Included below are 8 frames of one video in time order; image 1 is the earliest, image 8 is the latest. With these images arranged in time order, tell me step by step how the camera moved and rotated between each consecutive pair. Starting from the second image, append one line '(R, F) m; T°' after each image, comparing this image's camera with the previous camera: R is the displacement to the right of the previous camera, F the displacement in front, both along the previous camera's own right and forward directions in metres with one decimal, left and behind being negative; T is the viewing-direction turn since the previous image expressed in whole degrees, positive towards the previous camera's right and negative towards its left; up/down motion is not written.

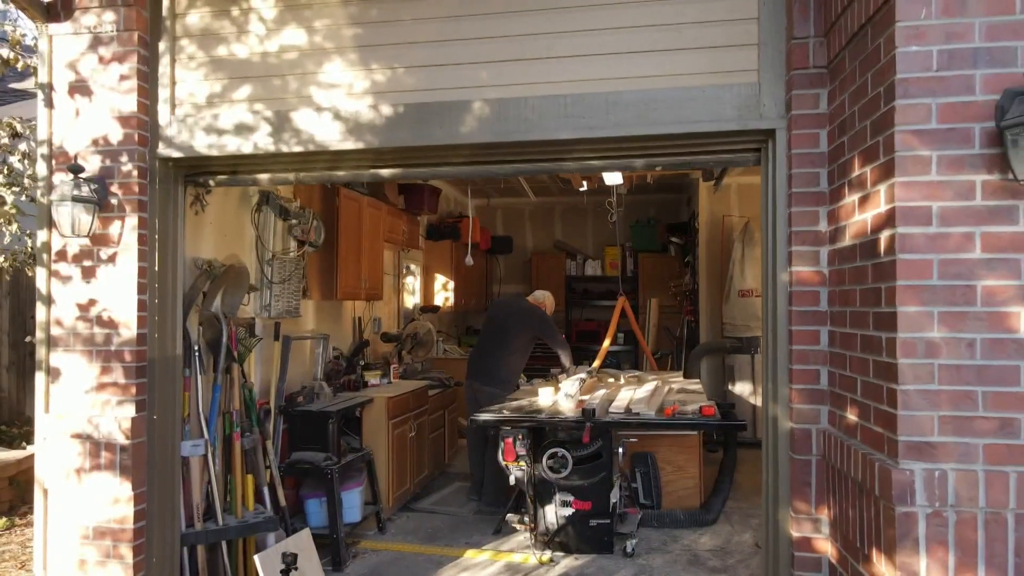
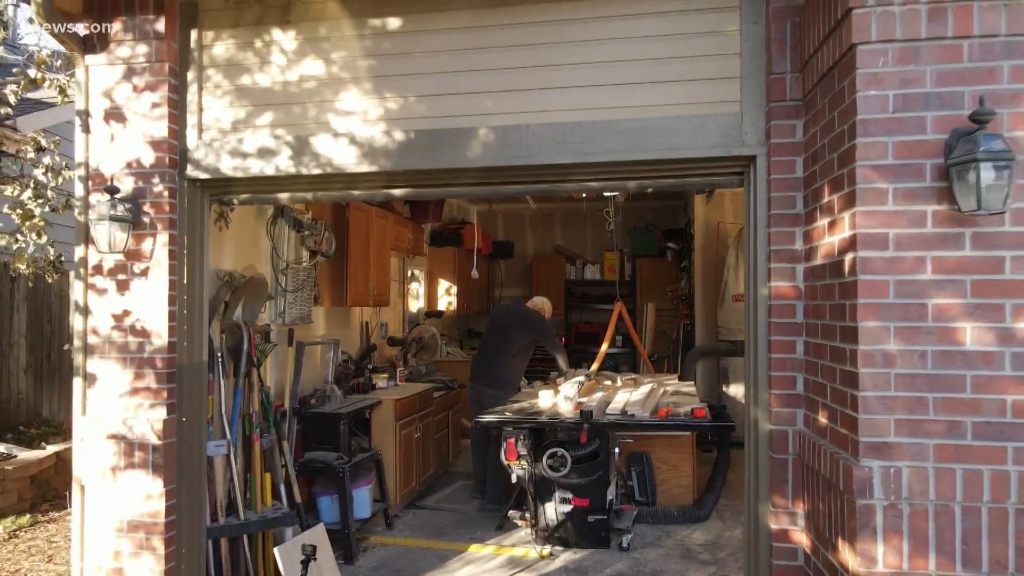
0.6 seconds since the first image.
(0.0, -0.2) m; 0°
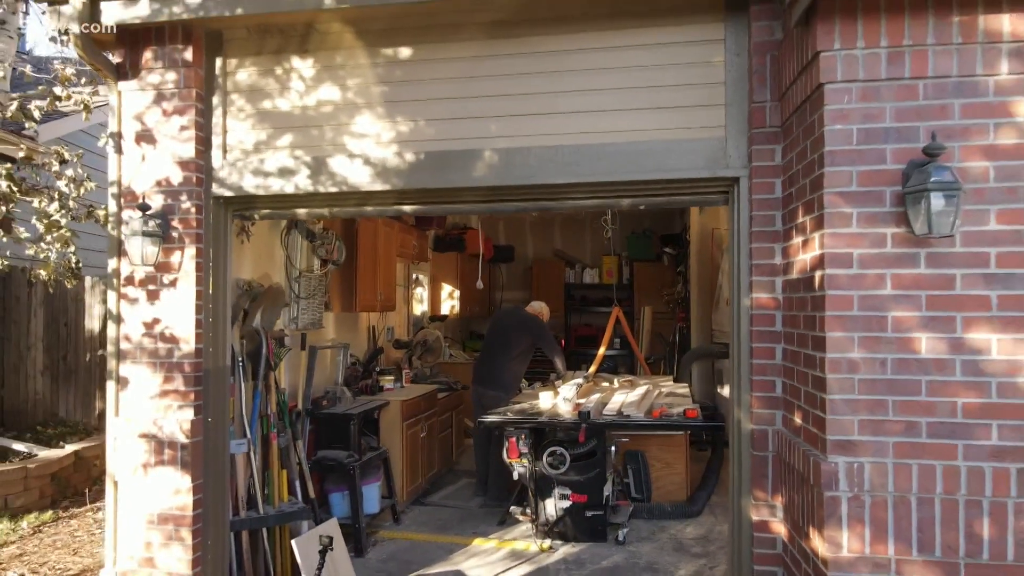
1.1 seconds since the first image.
(0.0, -0.3) m; 0°
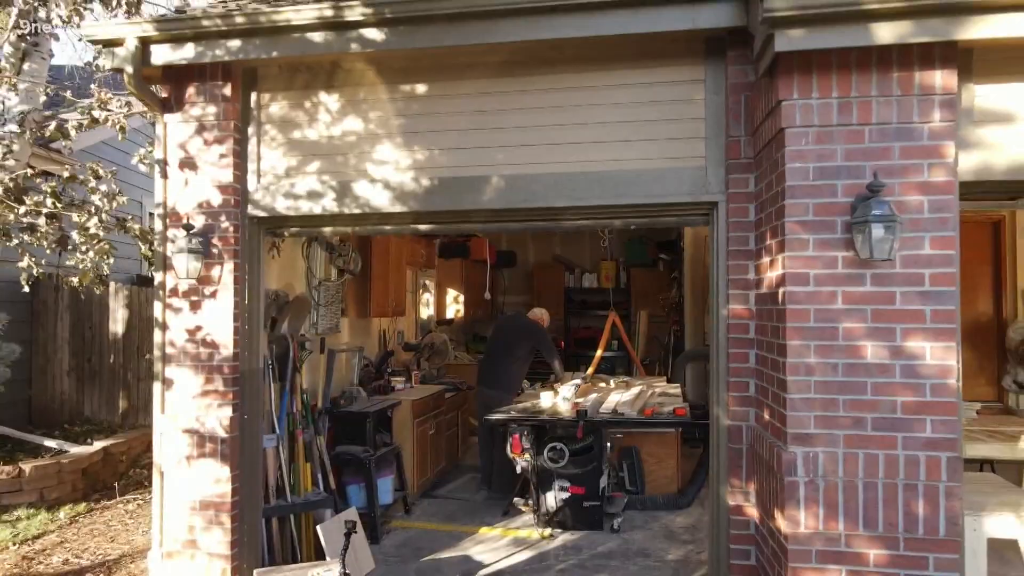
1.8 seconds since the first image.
(0.0, -0.4) m; 0°
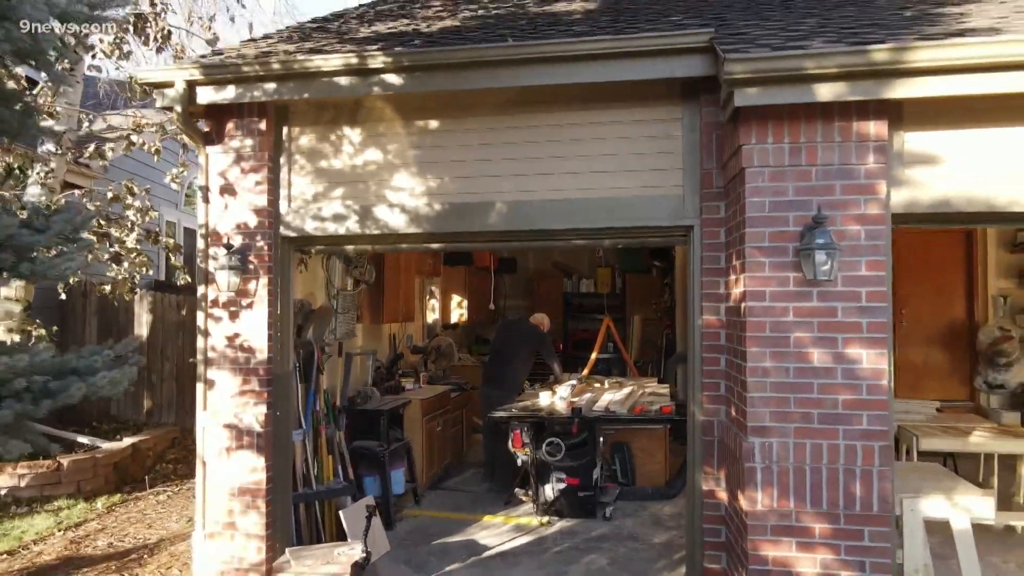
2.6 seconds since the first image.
(0.0, -0.5) m; 0°
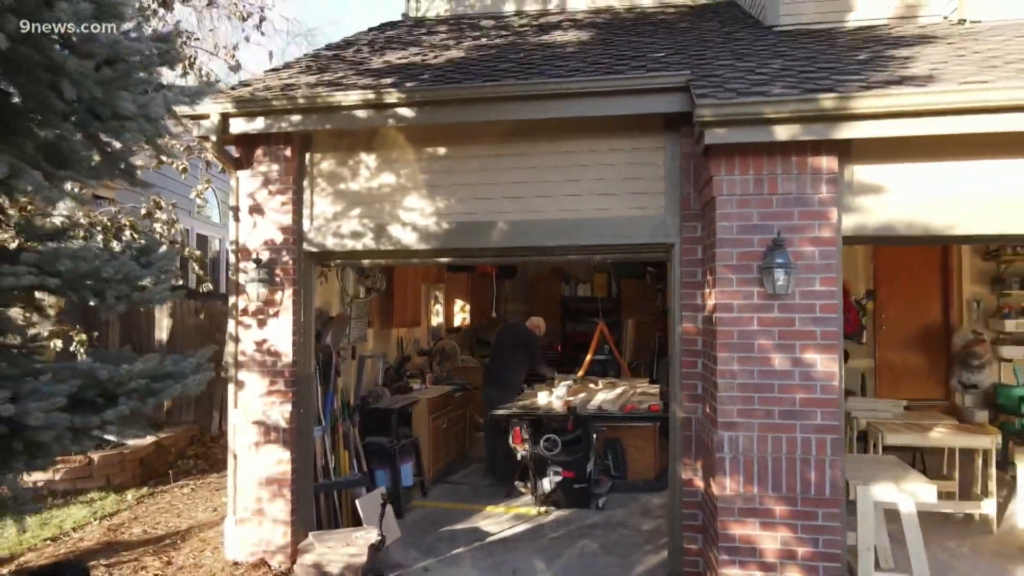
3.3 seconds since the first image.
(0.0, -0.5) m; 0°
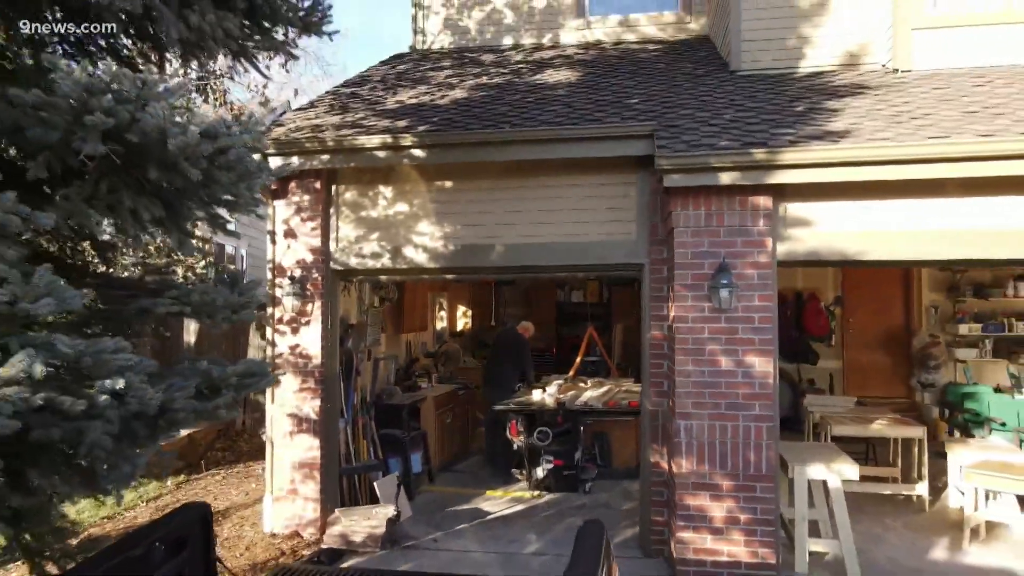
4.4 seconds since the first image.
(0.0, -0.9) m; 0°
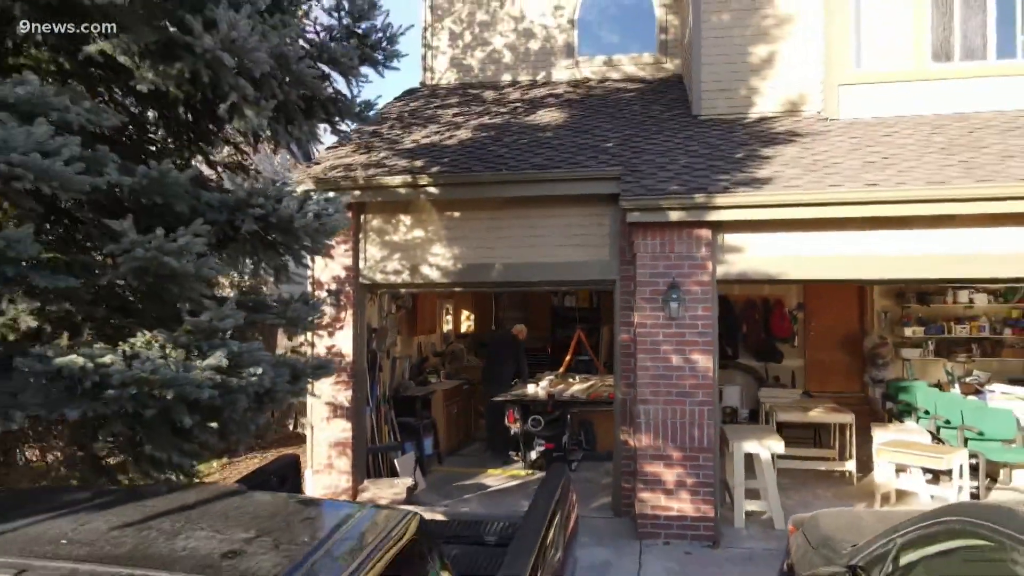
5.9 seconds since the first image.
(0.0, -1.3) m; 0°
